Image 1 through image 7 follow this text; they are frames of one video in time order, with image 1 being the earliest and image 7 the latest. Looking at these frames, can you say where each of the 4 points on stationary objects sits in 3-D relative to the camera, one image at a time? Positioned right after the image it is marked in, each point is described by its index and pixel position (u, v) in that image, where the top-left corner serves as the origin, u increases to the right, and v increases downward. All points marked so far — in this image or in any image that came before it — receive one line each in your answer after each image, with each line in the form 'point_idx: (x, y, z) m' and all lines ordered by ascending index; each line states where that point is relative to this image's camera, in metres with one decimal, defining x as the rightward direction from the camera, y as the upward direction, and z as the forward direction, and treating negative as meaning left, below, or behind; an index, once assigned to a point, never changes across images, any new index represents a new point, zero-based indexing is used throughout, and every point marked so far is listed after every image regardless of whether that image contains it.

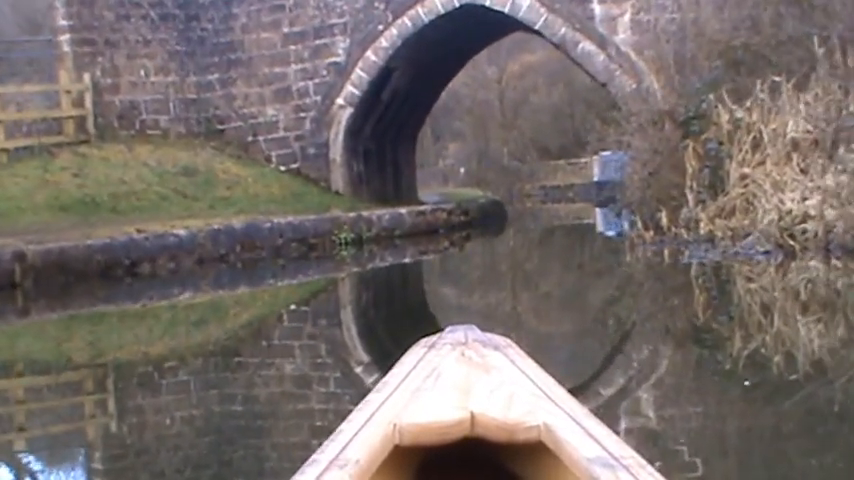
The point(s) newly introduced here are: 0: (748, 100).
0: (+2.0, +0.9, +7.7) m
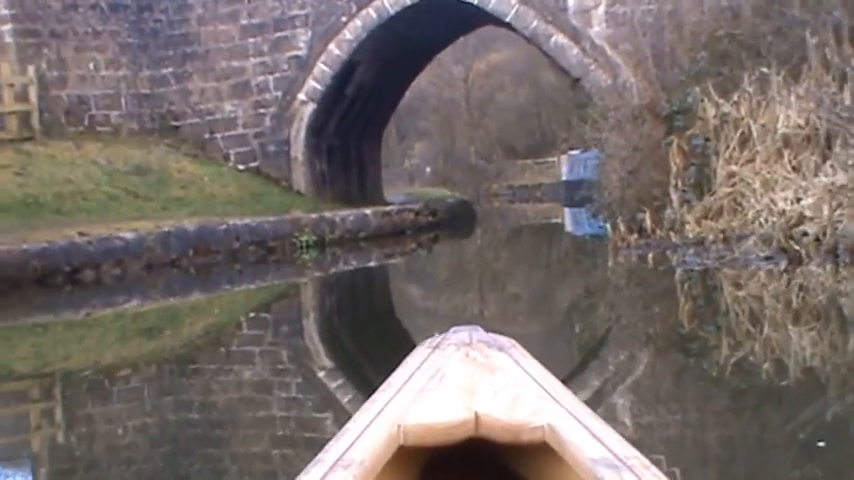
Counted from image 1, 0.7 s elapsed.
0: (+1.8, +0.9, +7.5) m
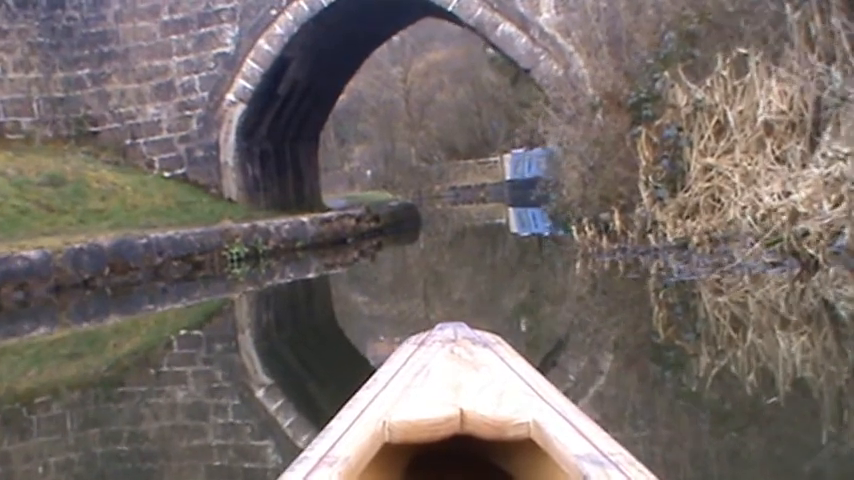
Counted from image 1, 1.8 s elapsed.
0: (+1.4, +0.9, +7.2) m
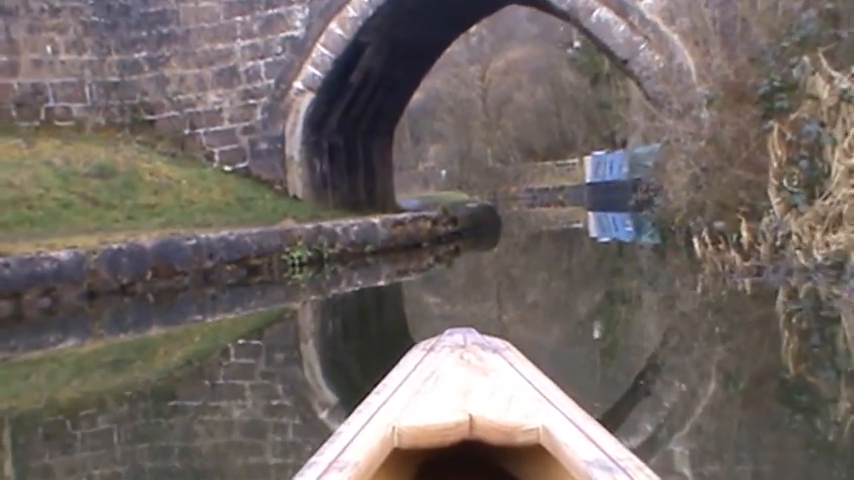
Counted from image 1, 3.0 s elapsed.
0: (+1.9, +0.8, +6.6) m
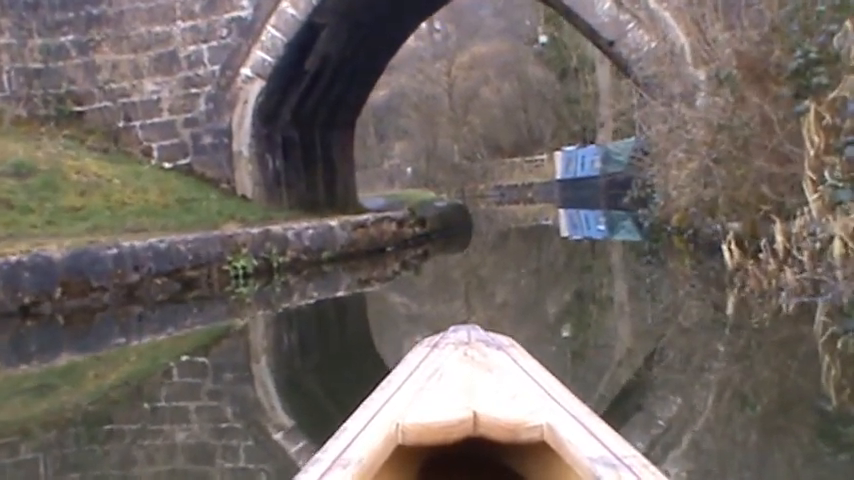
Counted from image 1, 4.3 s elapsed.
0: (+1.7, +0.8, +6.2) m
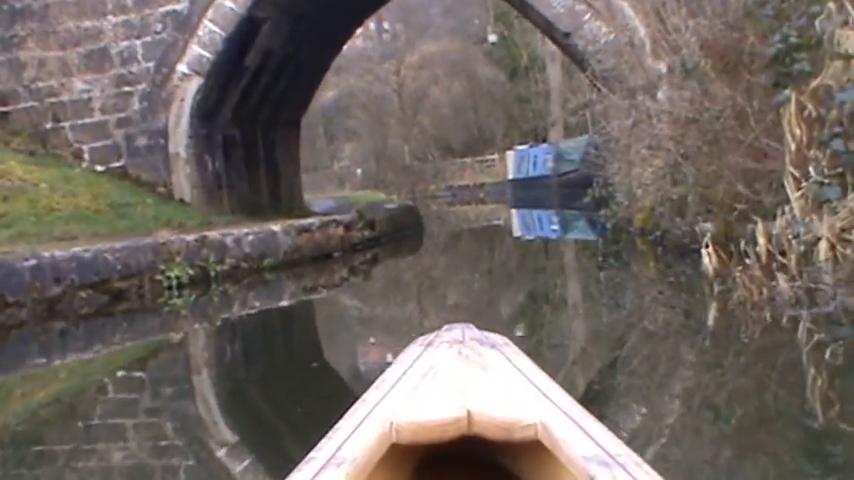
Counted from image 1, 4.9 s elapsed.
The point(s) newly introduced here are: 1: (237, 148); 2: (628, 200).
0: (+1.5, +0.8, +6.0) m
1: (-1.4, +0.7, +10.2) m
2: (+1.3, +0.3, +8.1) m
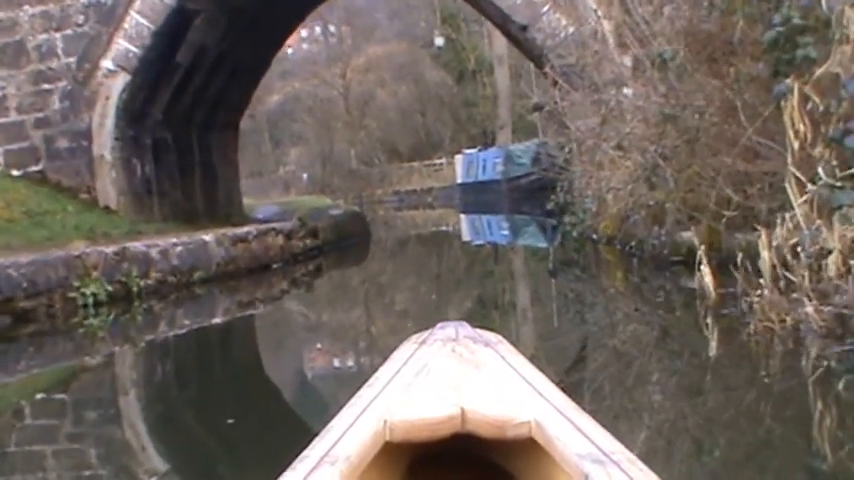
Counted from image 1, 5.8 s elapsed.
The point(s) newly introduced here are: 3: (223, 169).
0: (+1.2, +0.8, +5.7) m
1: (-1.8, +0.7, +9.8) m
2: (+1.0, +0.2, +7.9) m
3: (-1.7, +0.6, +11.5) m
